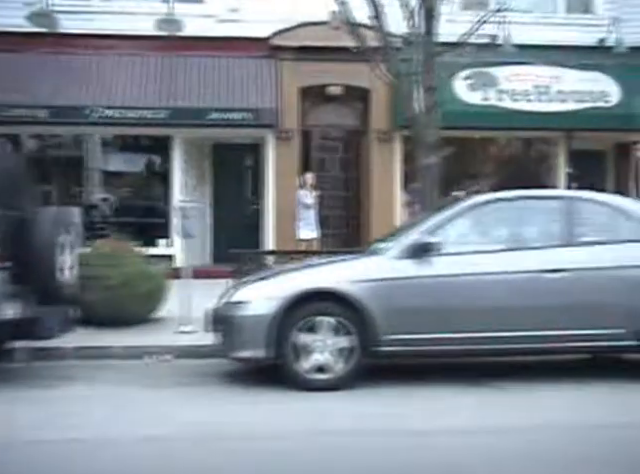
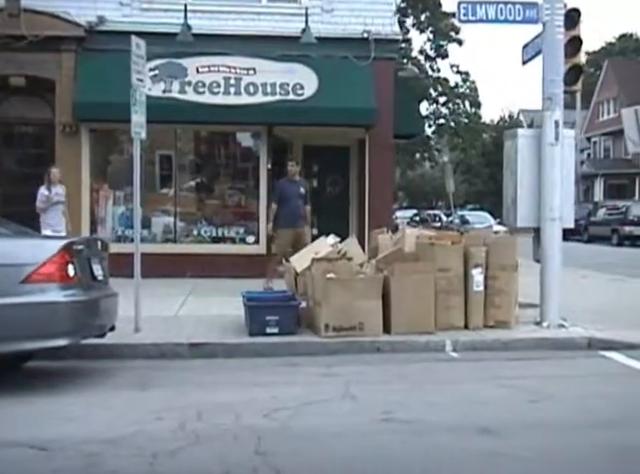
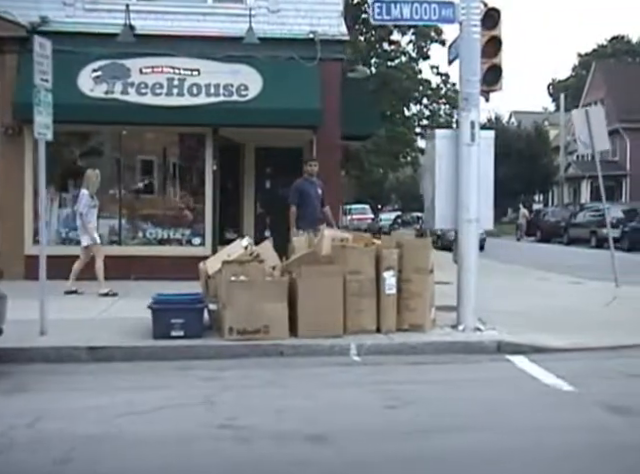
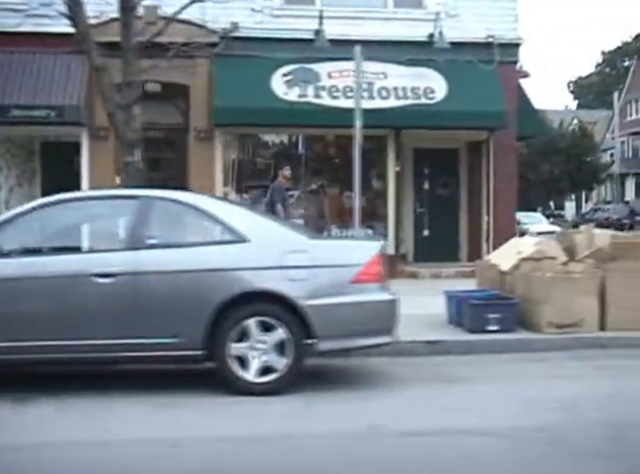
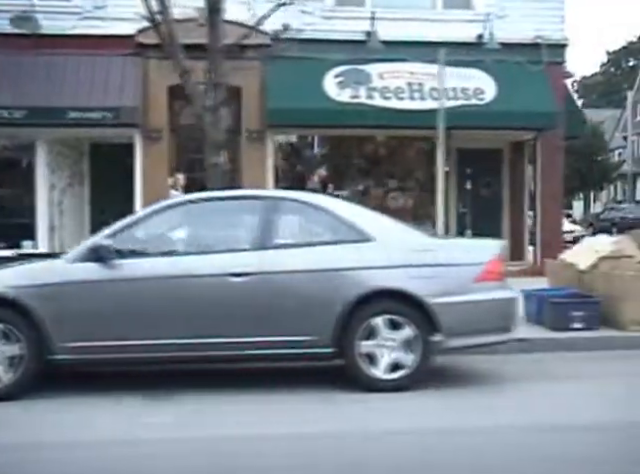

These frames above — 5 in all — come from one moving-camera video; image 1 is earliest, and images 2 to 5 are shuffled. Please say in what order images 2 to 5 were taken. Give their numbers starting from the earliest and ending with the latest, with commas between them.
5, 4, 2, 3
